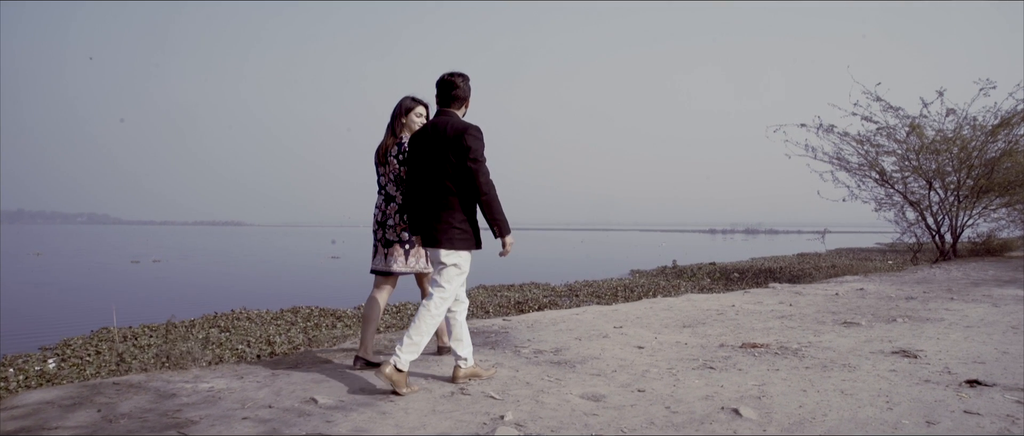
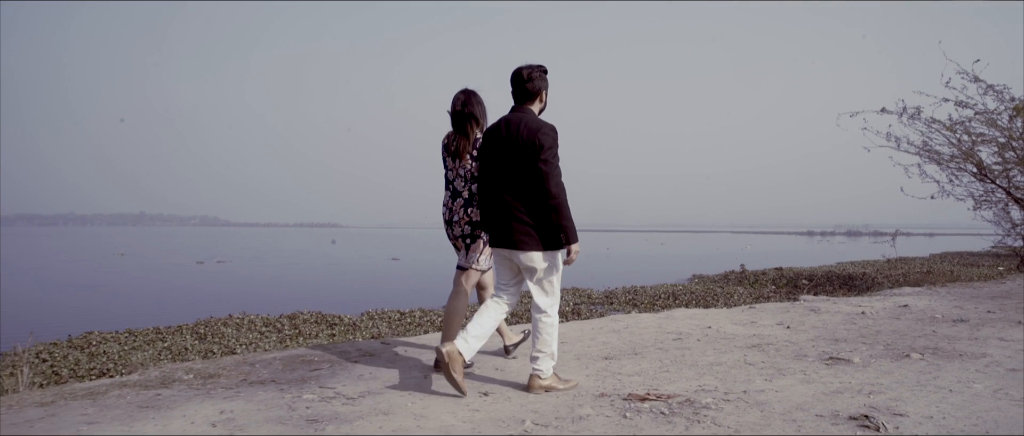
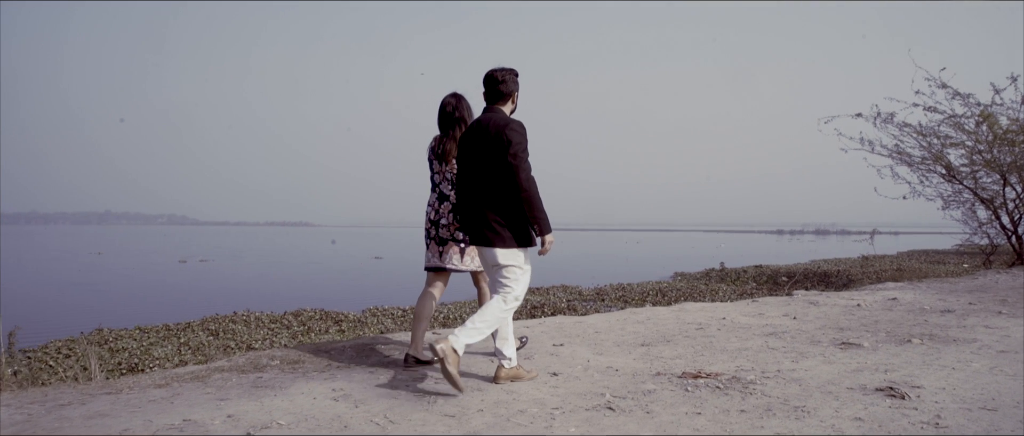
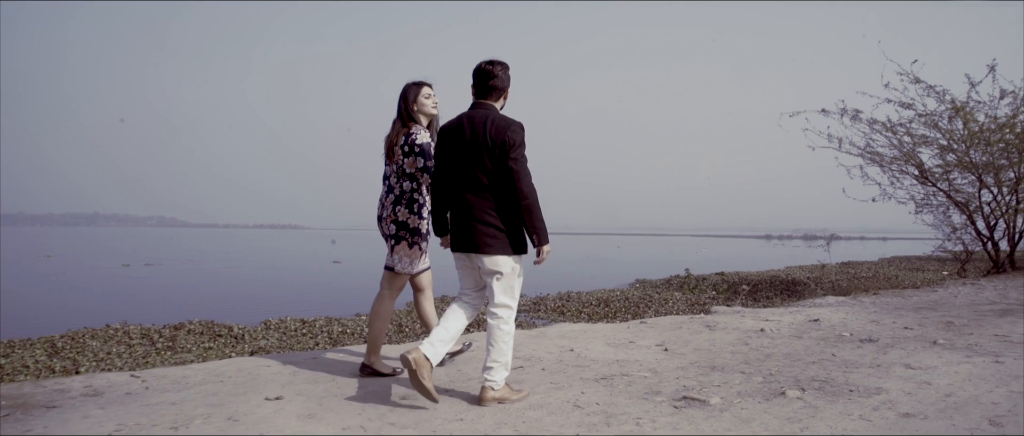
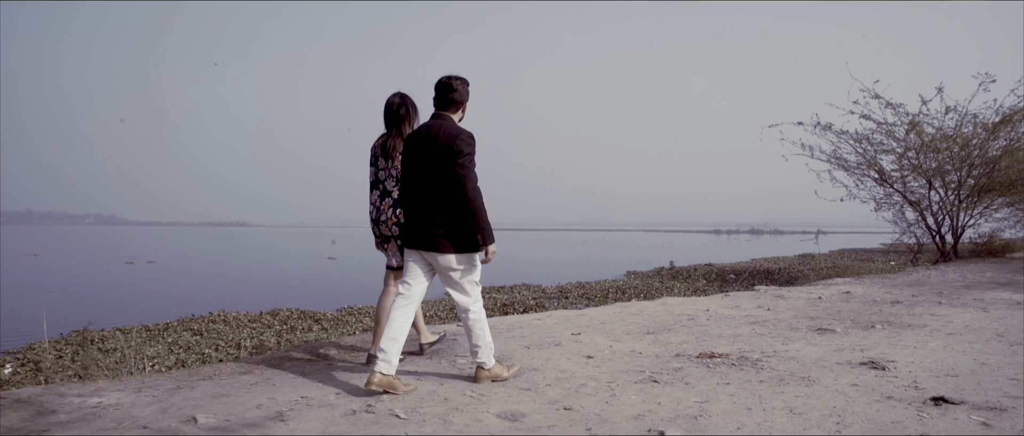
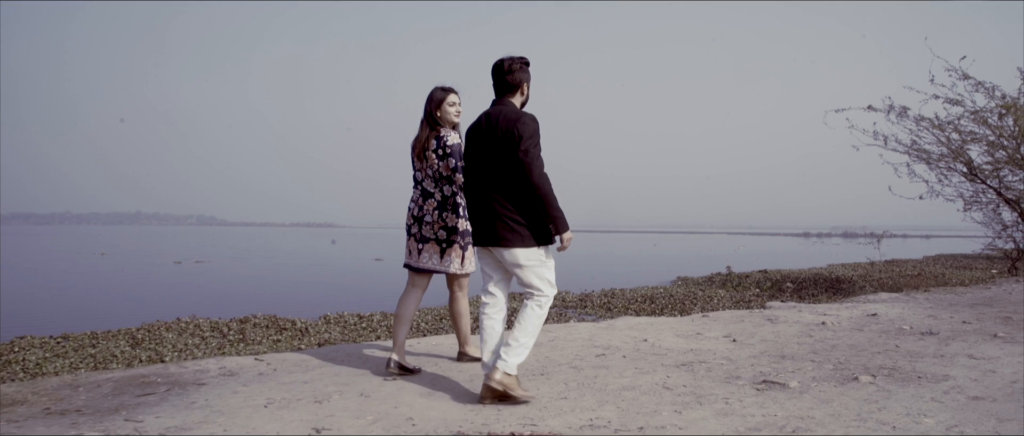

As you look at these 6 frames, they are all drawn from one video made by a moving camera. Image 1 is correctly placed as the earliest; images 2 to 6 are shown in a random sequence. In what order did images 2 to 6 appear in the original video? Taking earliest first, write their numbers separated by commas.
5, 3, 2, 6, 4
